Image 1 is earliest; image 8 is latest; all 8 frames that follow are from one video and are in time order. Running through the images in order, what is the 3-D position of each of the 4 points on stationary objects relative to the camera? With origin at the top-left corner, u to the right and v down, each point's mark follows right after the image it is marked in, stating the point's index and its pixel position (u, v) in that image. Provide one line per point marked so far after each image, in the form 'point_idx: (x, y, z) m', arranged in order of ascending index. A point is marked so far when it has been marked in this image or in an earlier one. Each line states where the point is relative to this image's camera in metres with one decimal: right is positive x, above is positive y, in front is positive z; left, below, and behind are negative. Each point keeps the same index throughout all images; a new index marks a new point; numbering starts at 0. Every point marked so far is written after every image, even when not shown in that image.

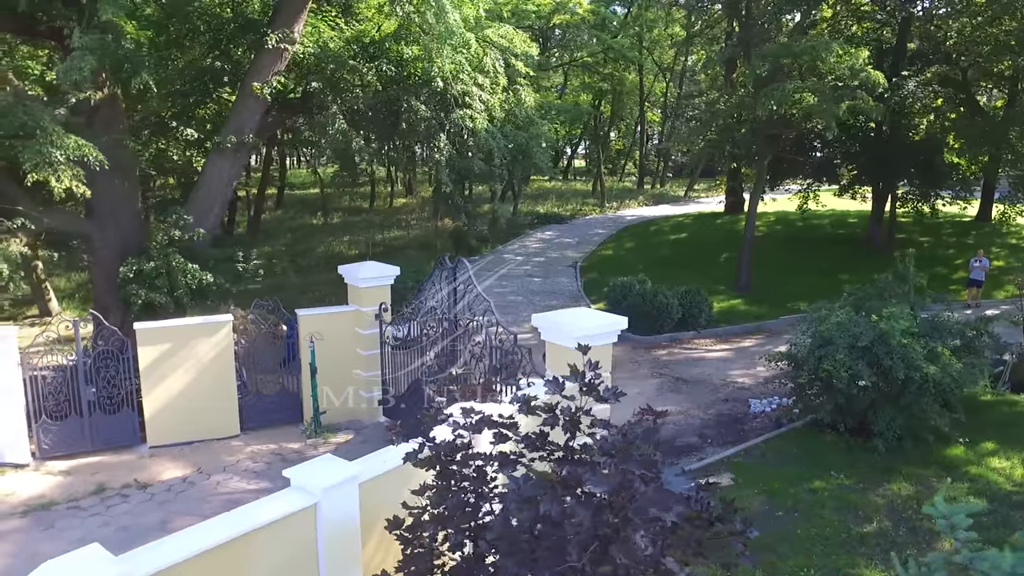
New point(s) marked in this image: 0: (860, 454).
0: (+4.4, -2.1, +9.5) m
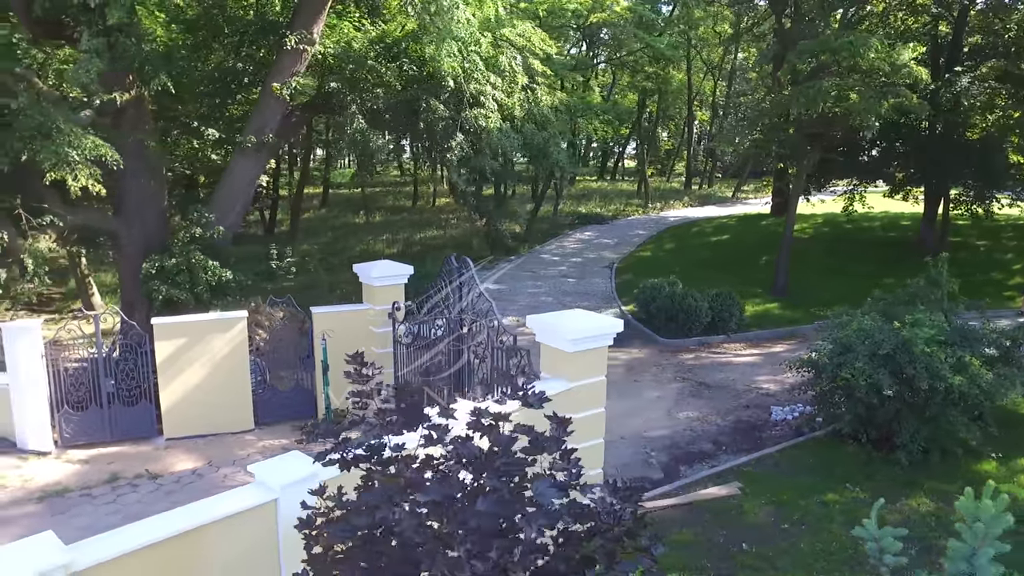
0: (+4.5, -2.2, +9.1) m
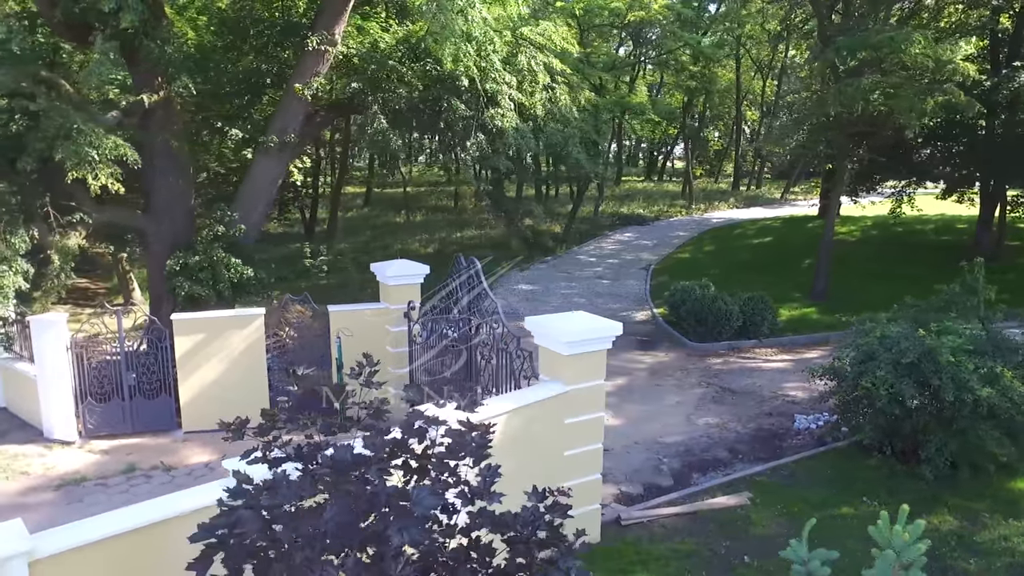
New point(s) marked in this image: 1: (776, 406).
0: (+4.6, -2.3, +8.7) m
1: (+4.0, -1.8, +11.3) m
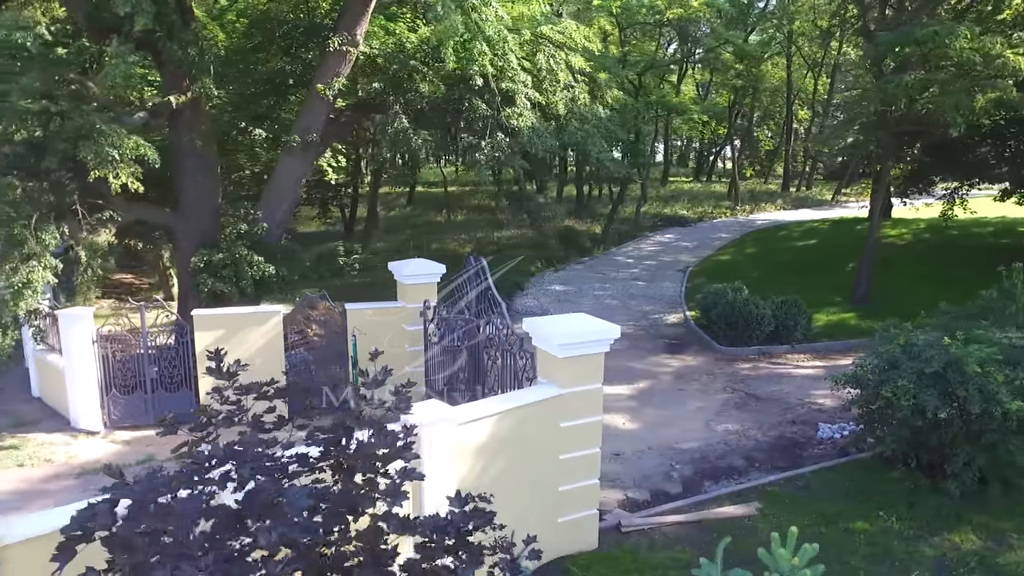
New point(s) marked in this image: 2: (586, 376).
0: (+4.6, -2.3, +8.3) m
1: (+4.3, -1.8, +10.9) m
2: (+0.7, -0.8, +6.8) m
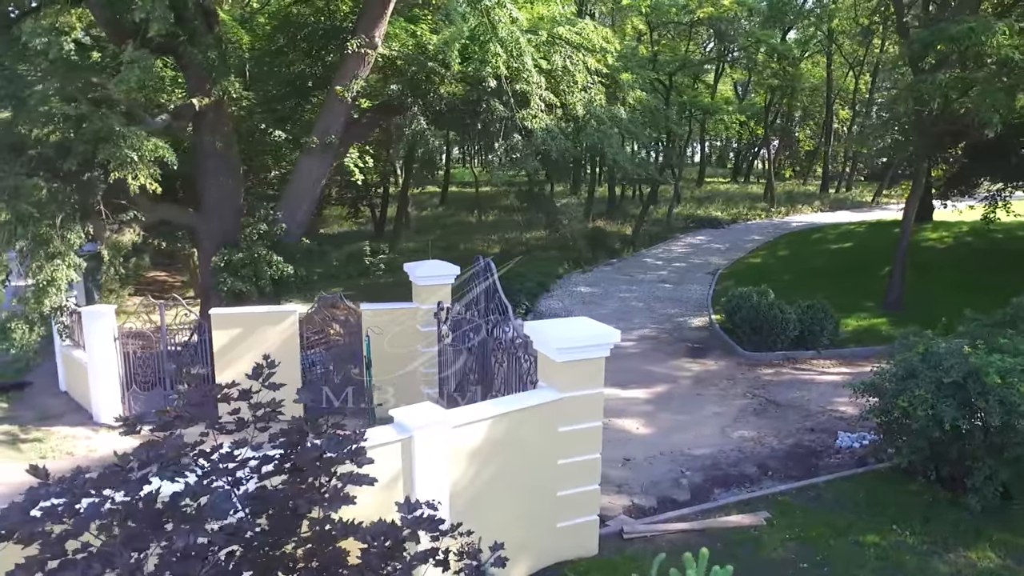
0: (+4.7, -2.4, +8.0) m
1: (+4.4, -1.9, +10.7) m
2: (+0.7, -0.8, +6.7) m
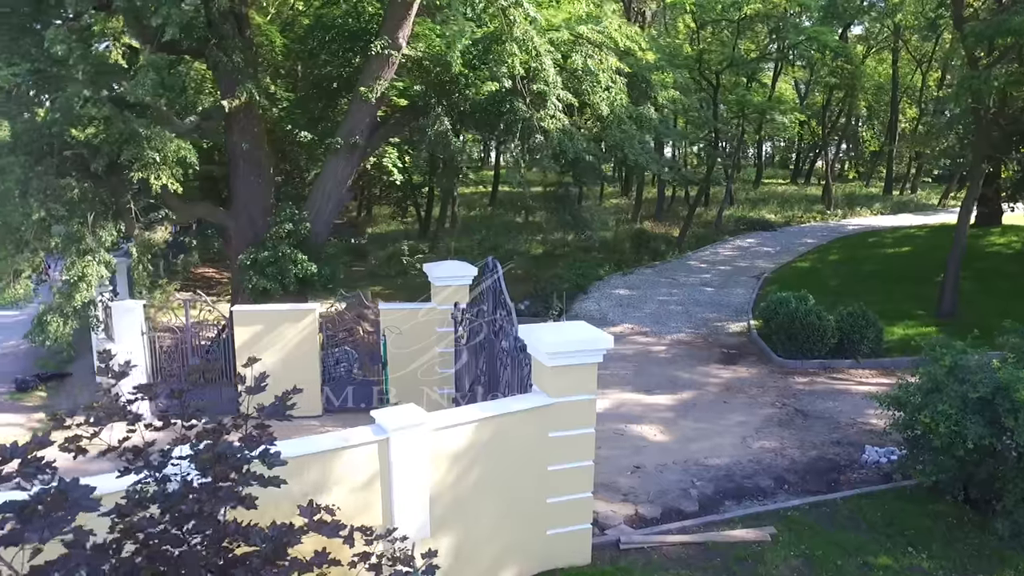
0: (+4.6, -2.5, +7.5) m
1: (+4.6, -2.0, +10.2) m
2: (+0.6, -0.9, +6.6) m
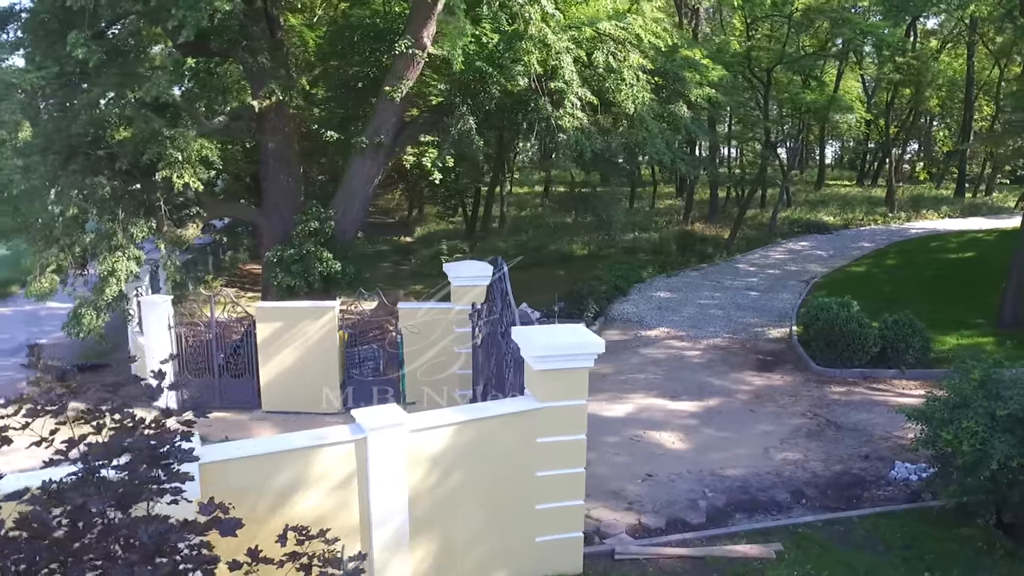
0: (+4.6, -2.6, +7.0) m
1: (+4.8, -2.1, +9.7) m
2: (+0.5, -0.9, +6.4) m
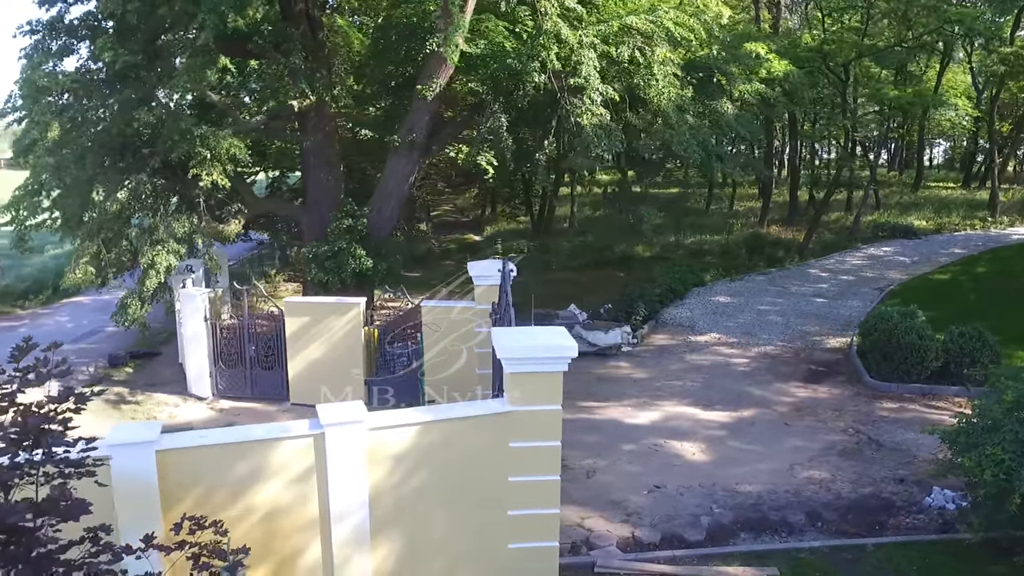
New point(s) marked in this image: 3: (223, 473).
0: (+4.3, -2.7, +6.3) m
1: (+4.9, -2.2, +8.9) m
2: (+0.2, -0.9, +6.2) m
3: (-2.2, -1.4, +5.6) m
